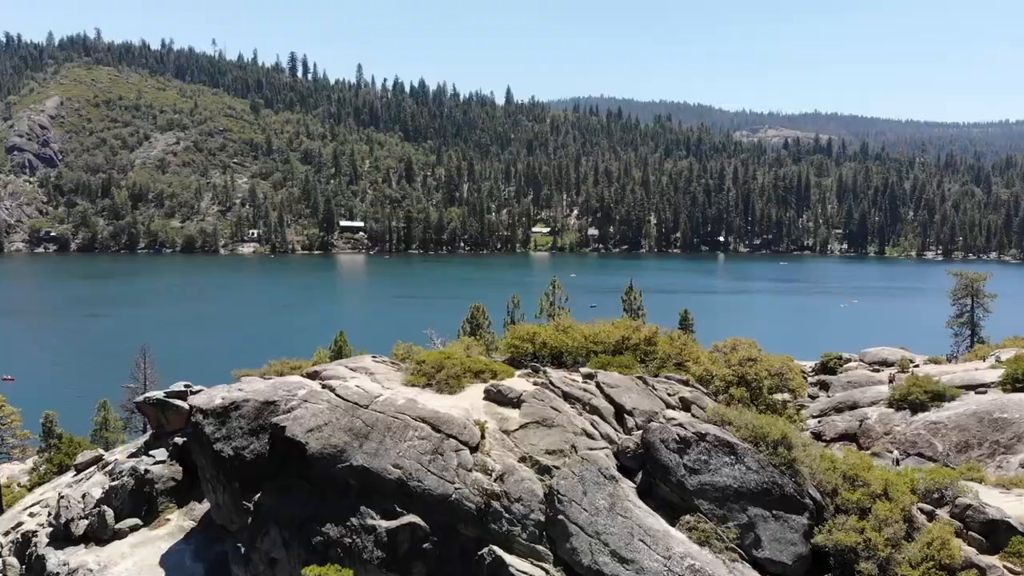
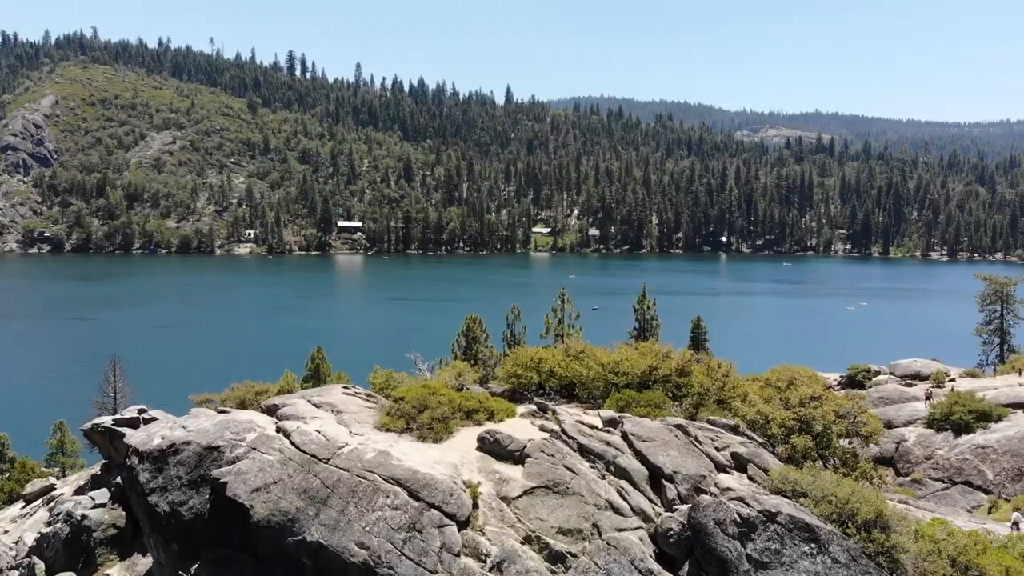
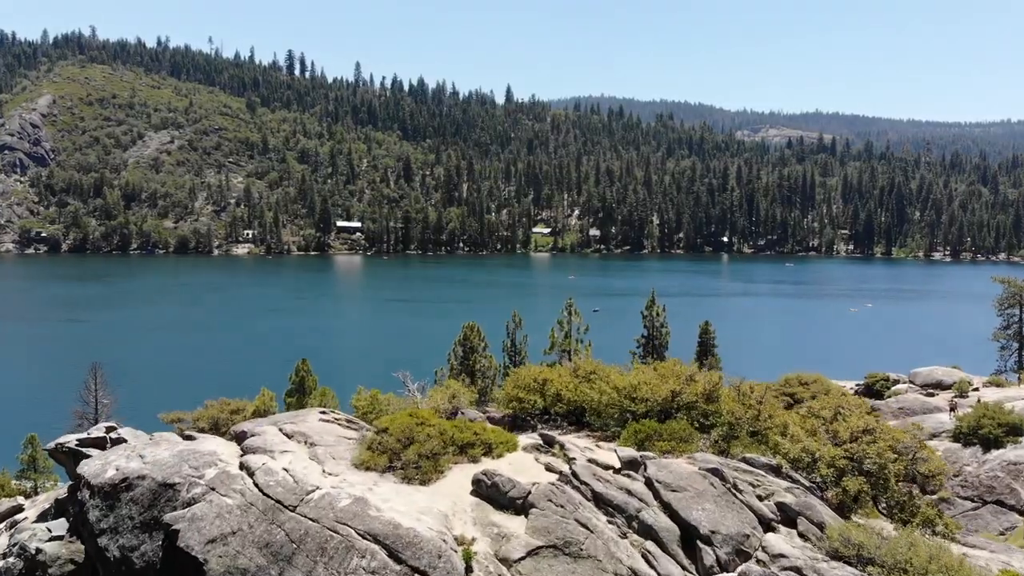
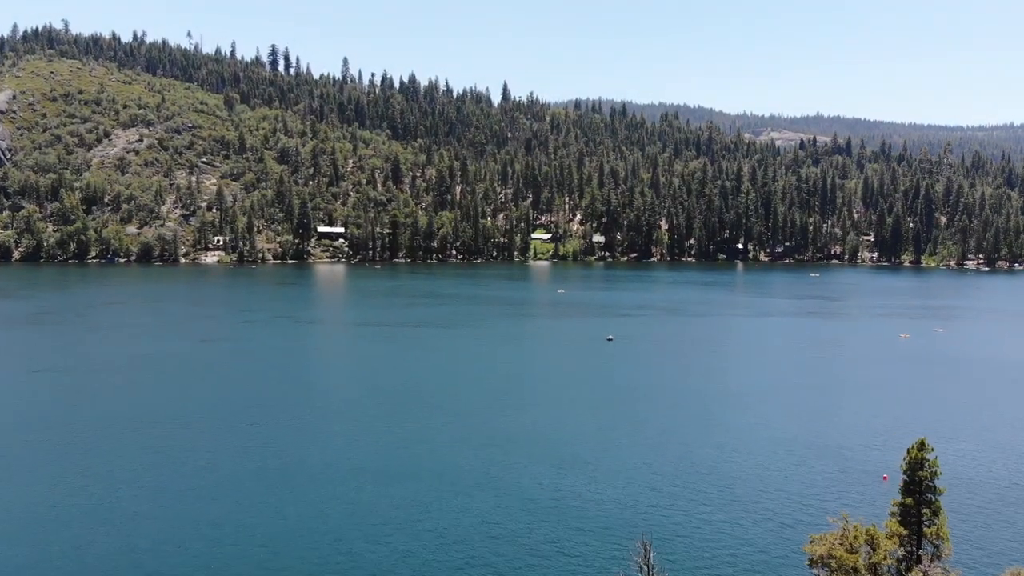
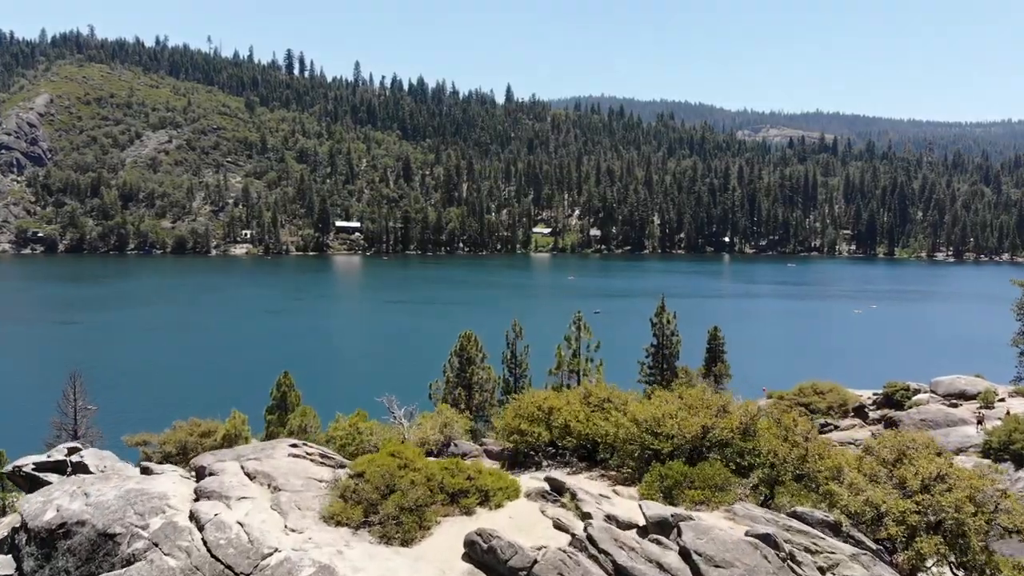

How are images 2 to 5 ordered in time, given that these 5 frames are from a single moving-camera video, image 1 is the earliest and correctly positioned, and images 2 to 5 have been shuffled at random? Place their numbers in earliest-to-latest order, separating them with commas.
2, 3, 5, 4
